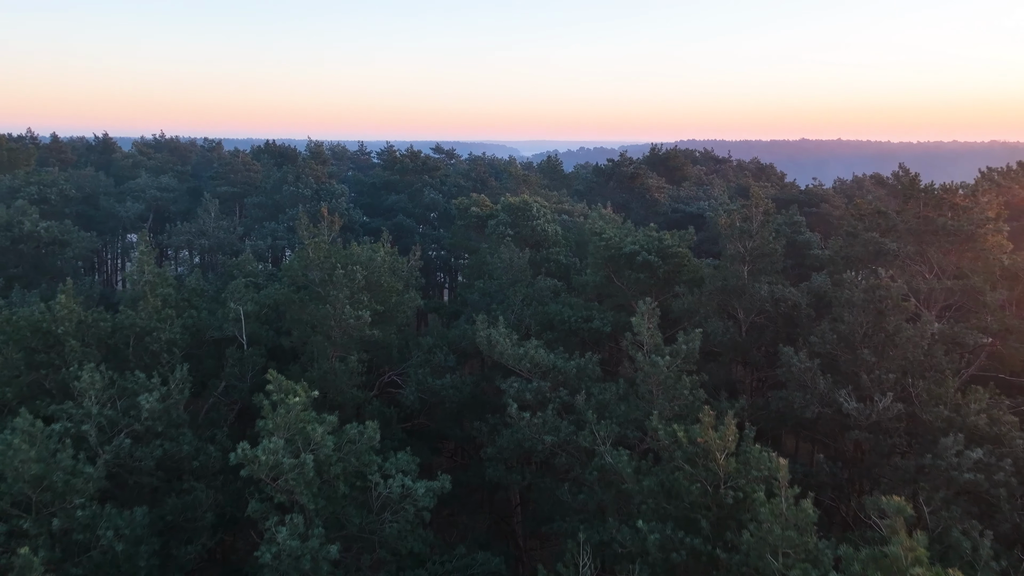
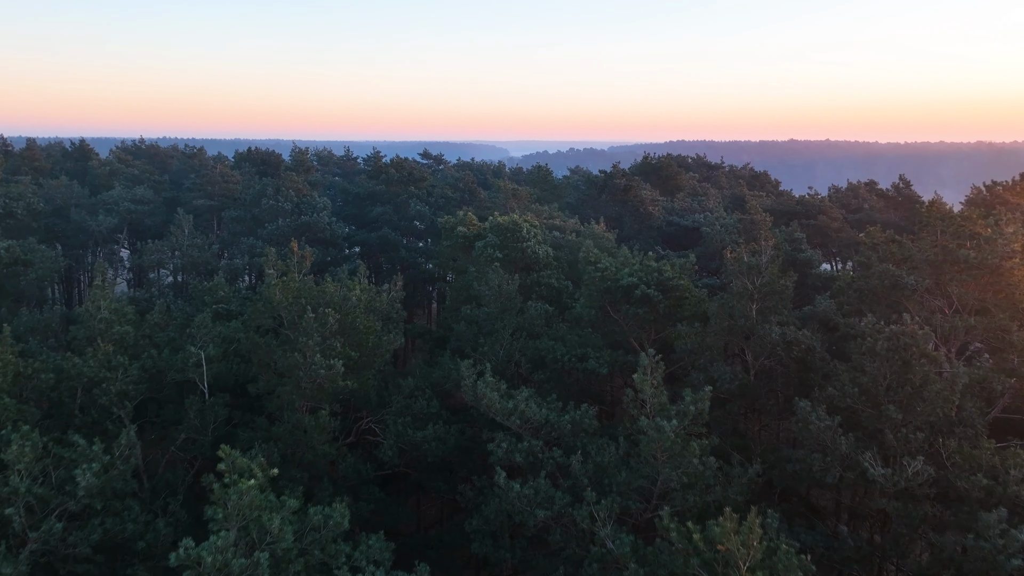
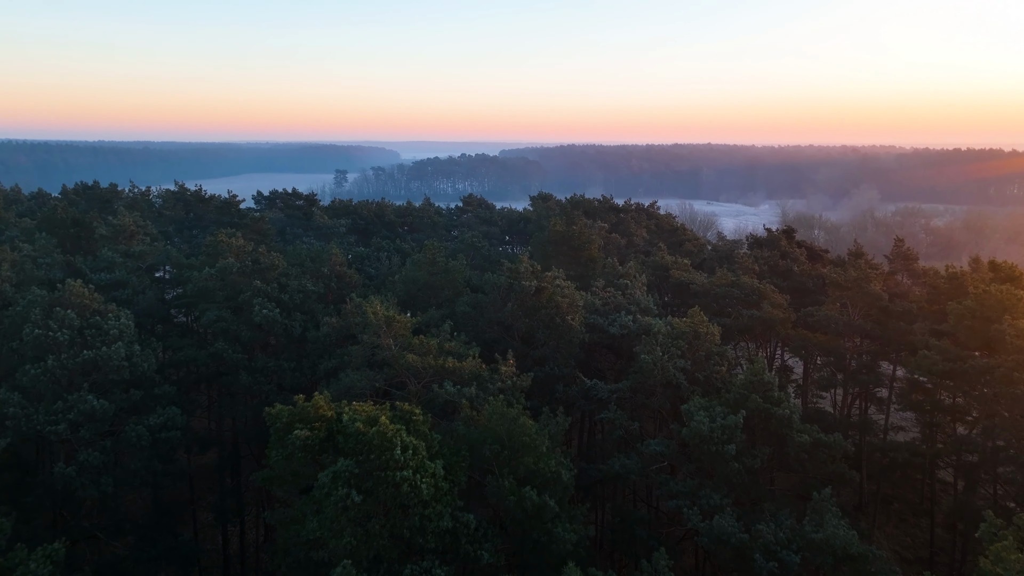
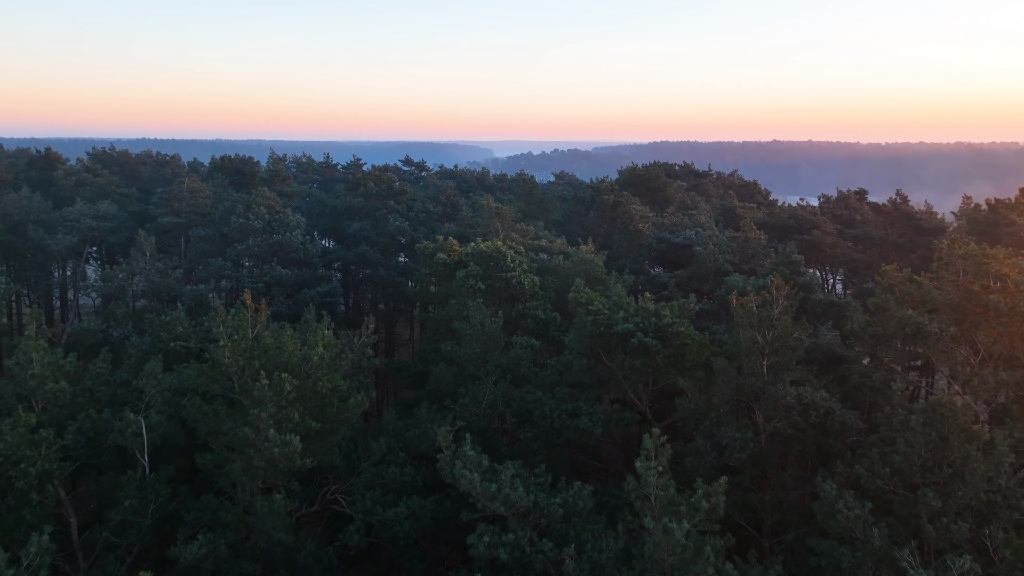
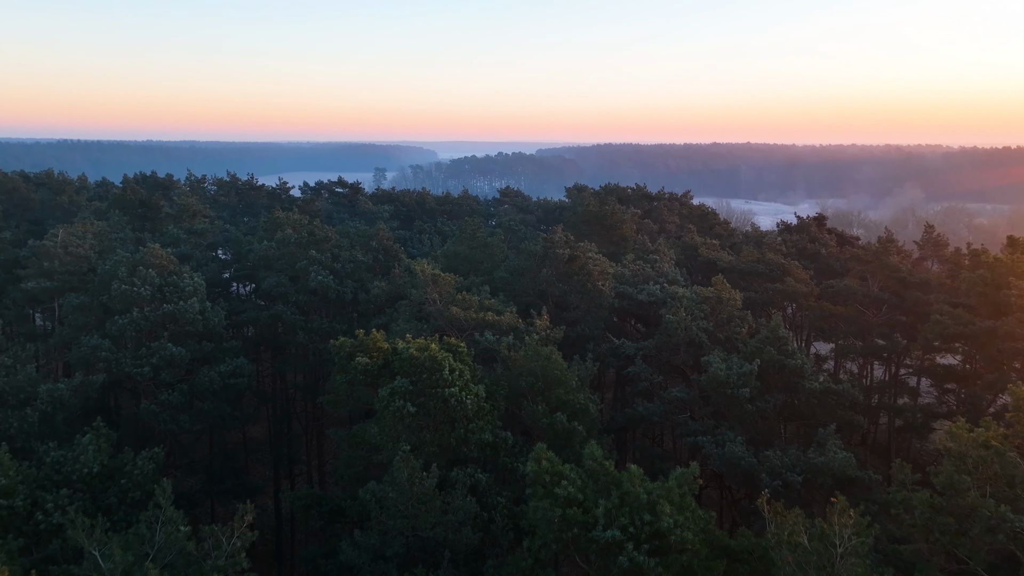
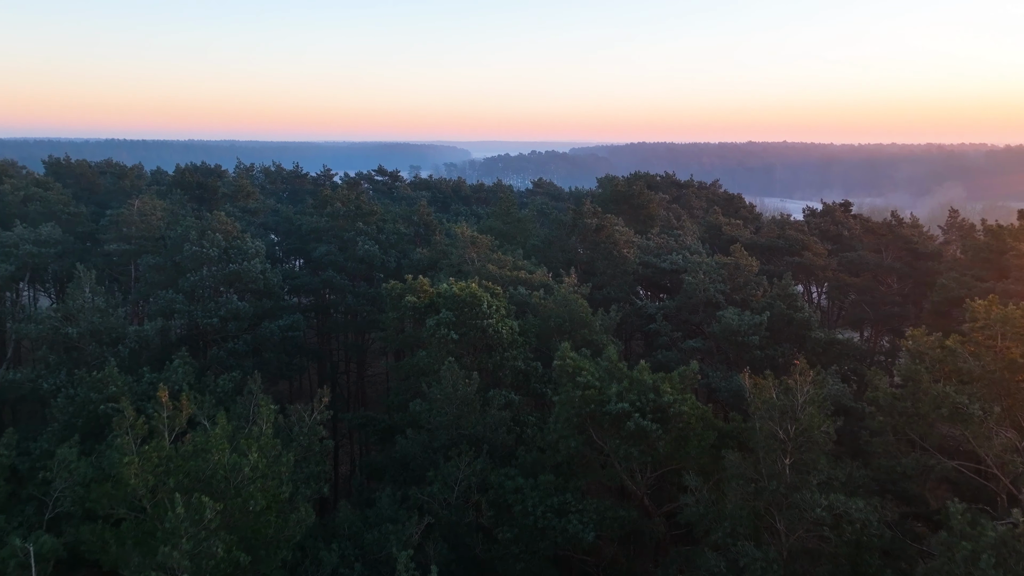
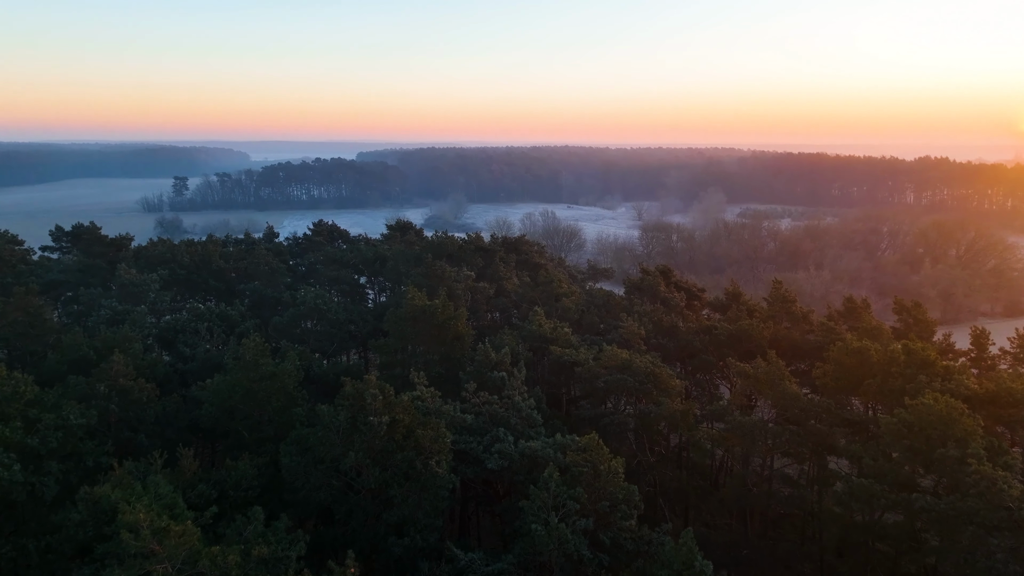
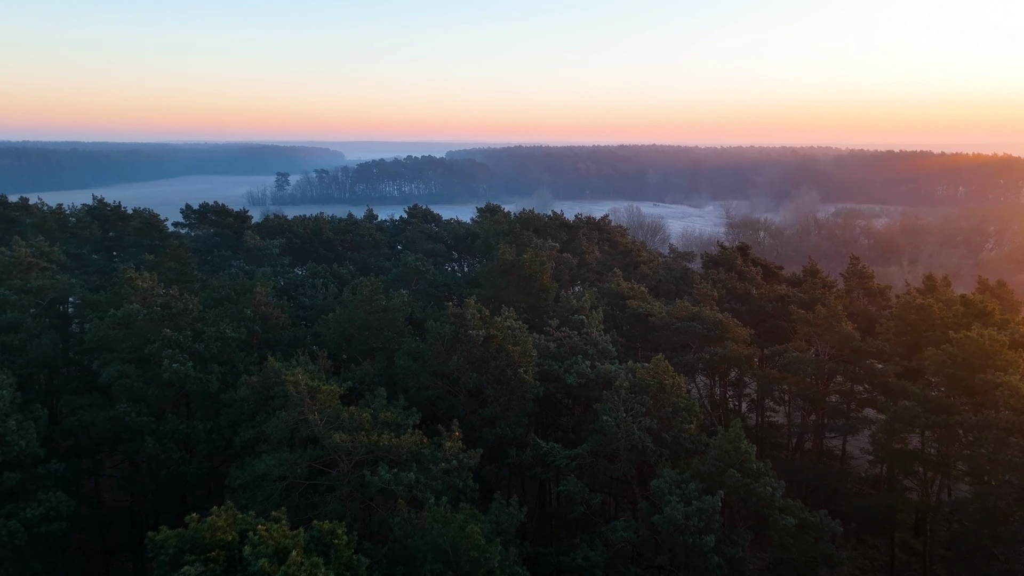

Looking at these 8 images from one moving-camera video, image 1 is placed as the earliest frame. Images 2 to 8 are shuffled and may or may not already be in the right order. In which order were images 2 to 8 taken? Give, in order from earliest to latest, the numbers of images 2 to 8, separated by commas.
2, 4, 6, 5, 3, 8, 7
